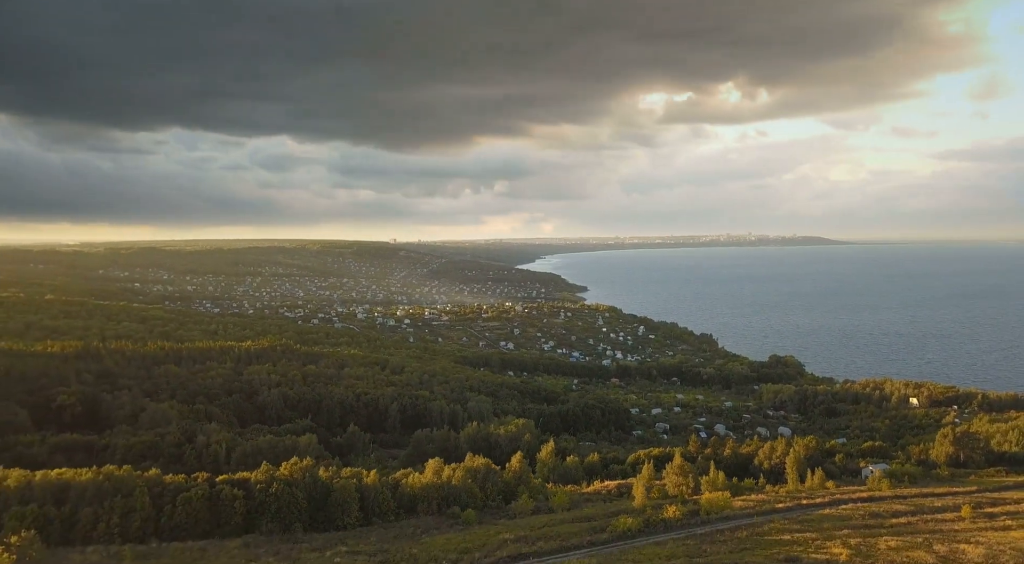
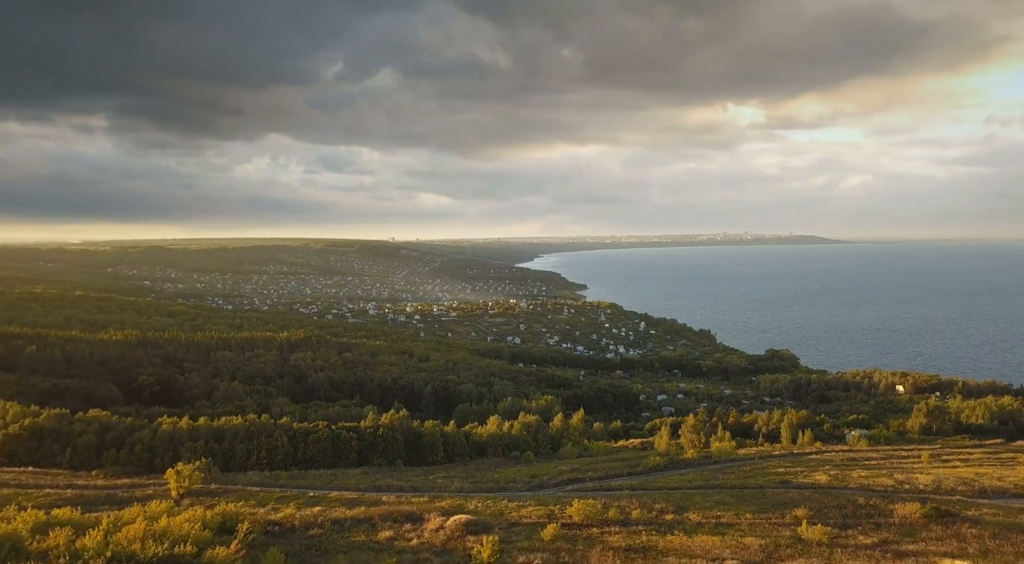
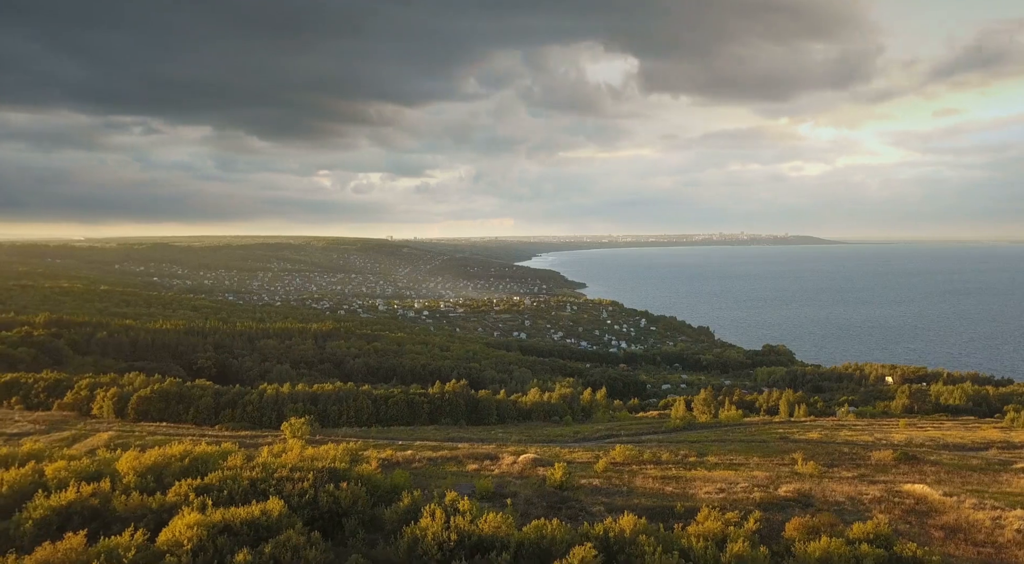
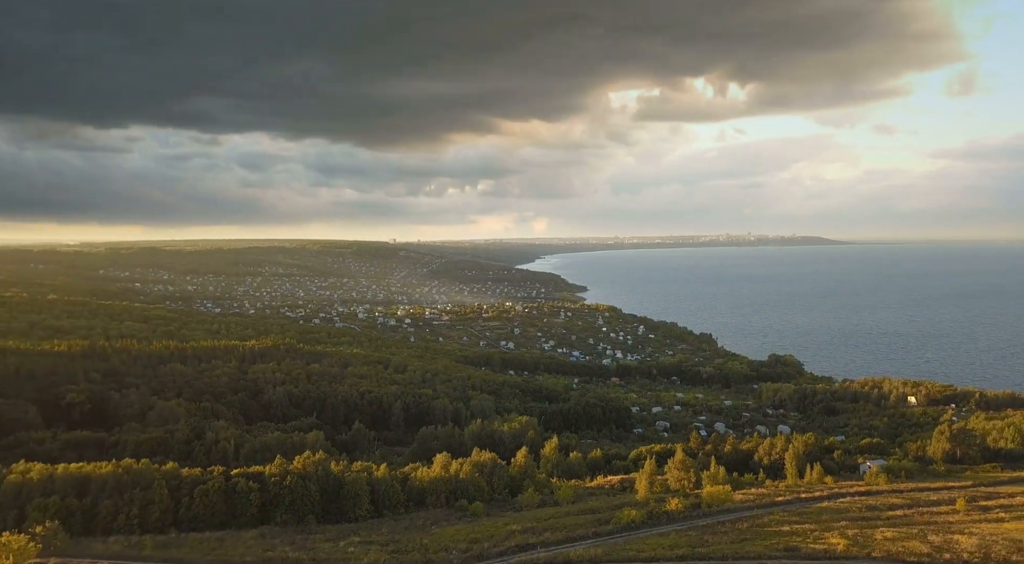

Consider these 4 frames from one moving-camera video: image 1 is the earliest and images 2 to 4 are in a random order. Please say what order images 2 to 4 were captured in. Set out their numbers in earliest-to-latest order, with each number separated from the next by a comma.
4, 2, 3
